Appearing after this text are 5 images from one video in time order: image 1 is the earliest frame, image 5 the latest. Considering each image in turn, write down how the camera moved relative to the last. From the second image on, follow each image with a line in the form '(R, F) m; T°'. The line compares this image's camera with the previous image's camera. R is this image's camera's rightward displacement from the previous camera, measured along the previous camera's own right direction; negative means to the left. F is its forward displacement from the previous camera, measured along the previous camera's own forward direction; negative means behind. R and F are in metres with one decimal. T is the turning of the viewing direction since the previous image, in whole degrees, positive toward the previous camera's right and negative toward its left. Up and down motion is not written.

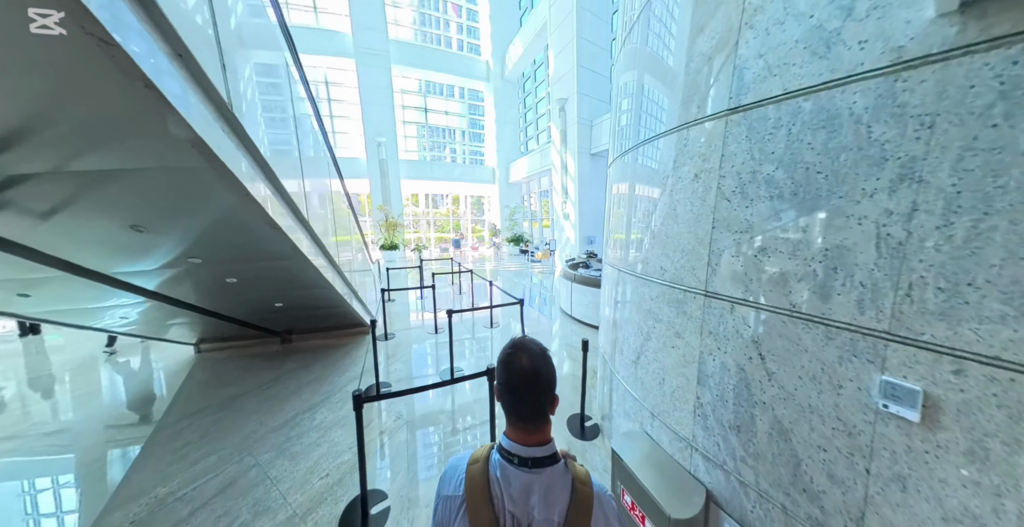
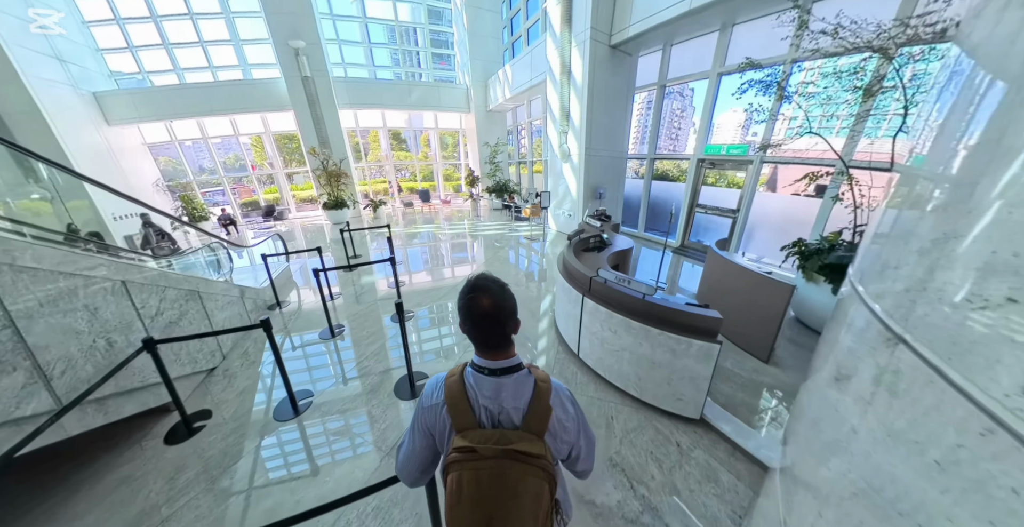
(+0.3, +2.4) m; +1°
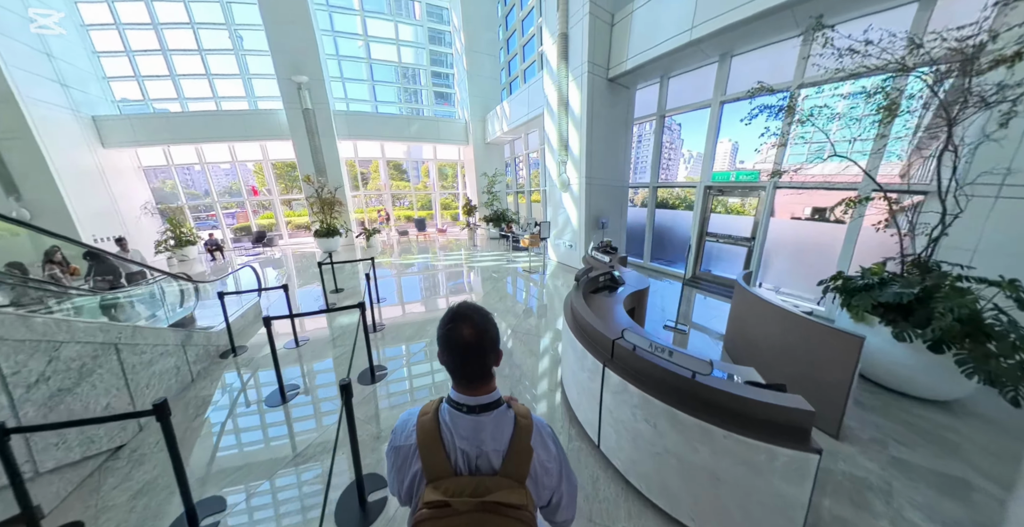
(0.0, +0.4) m; 0°
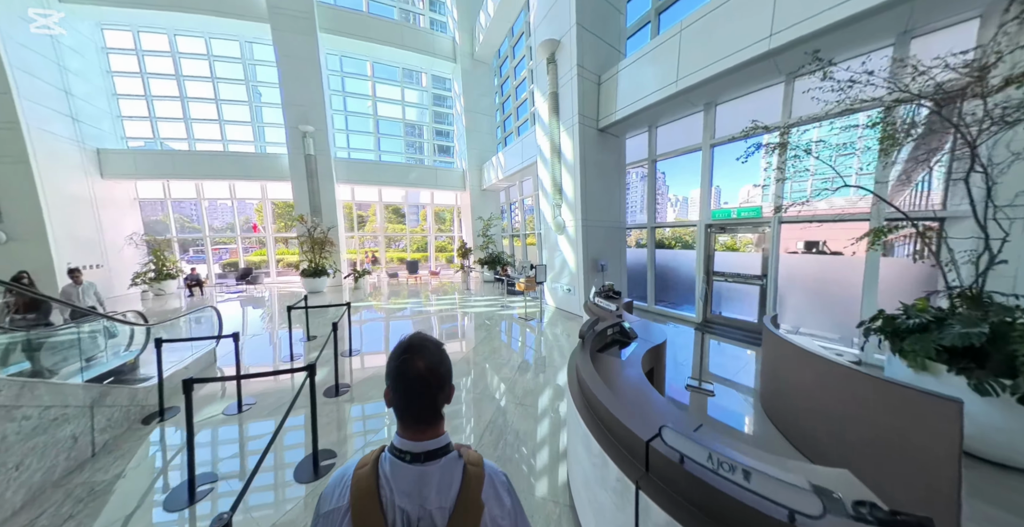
(+0.1, +0.4) m; +1°
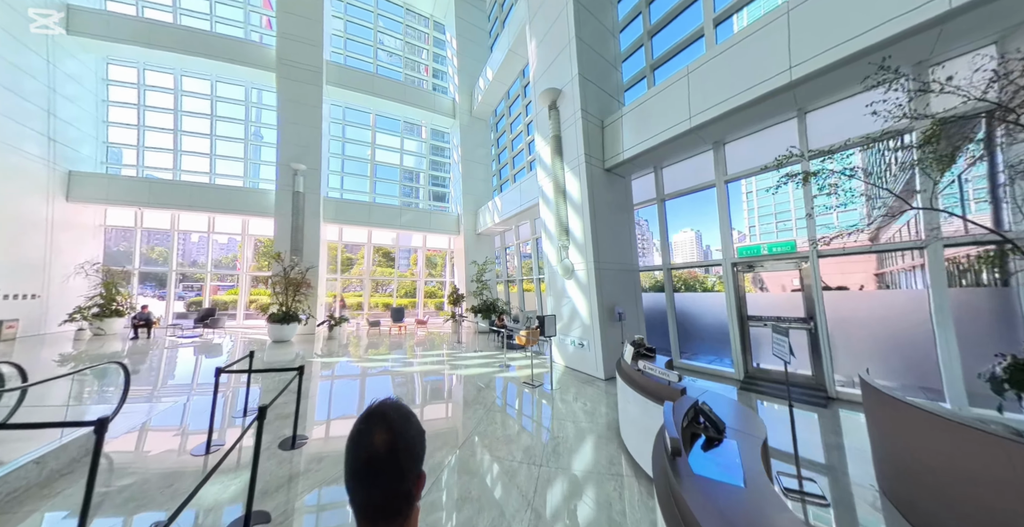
(-0.2, +0.7) m; +2°
